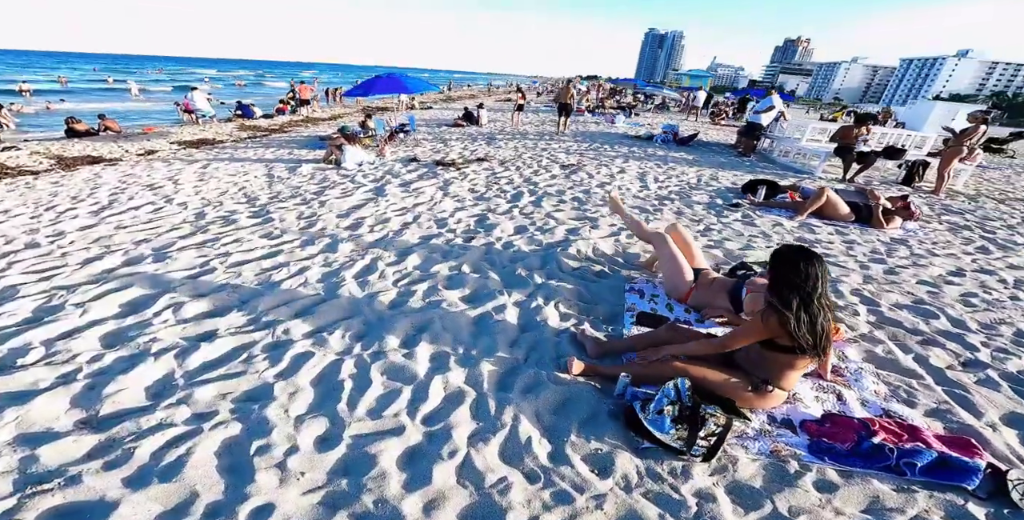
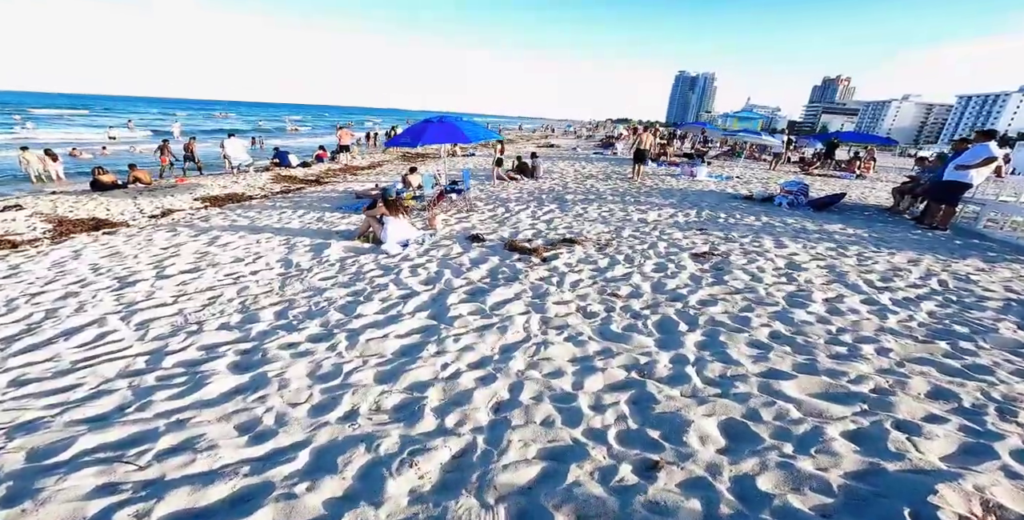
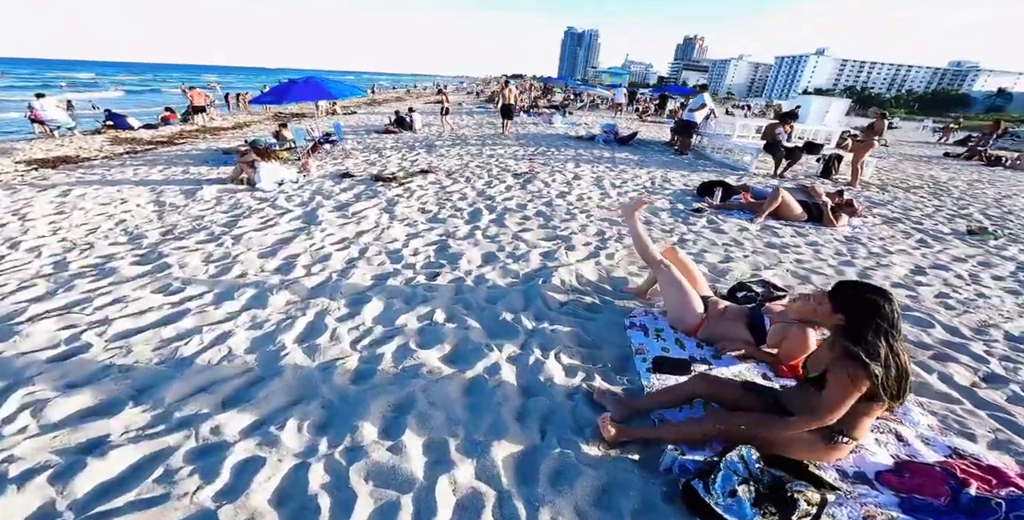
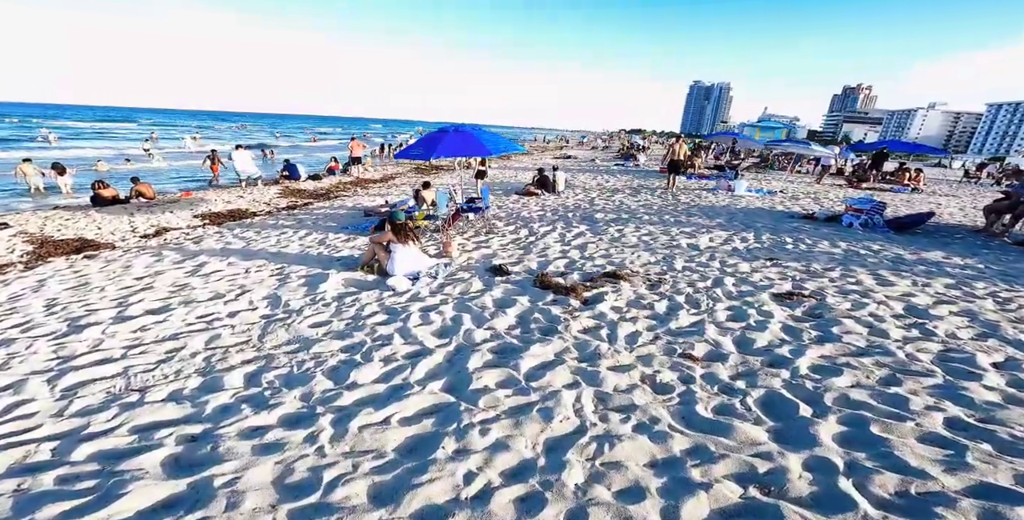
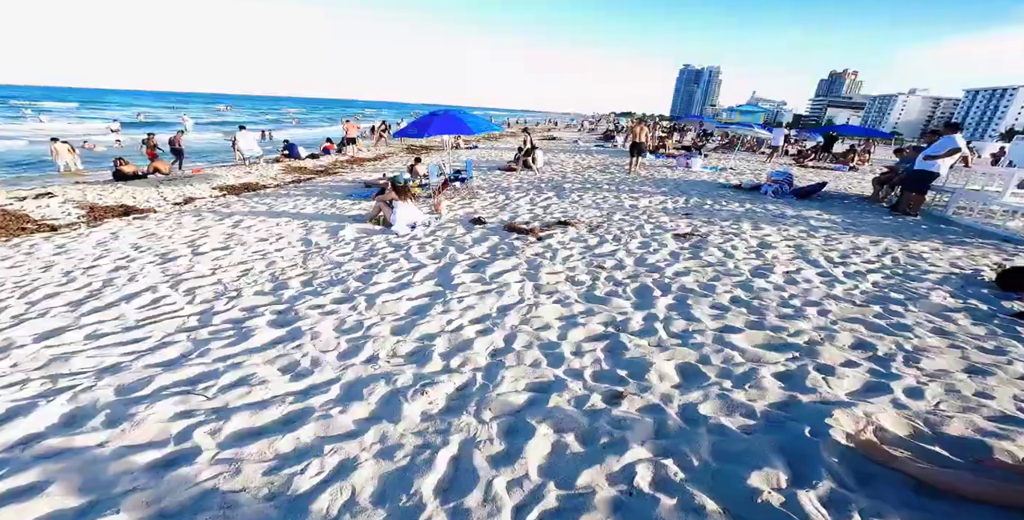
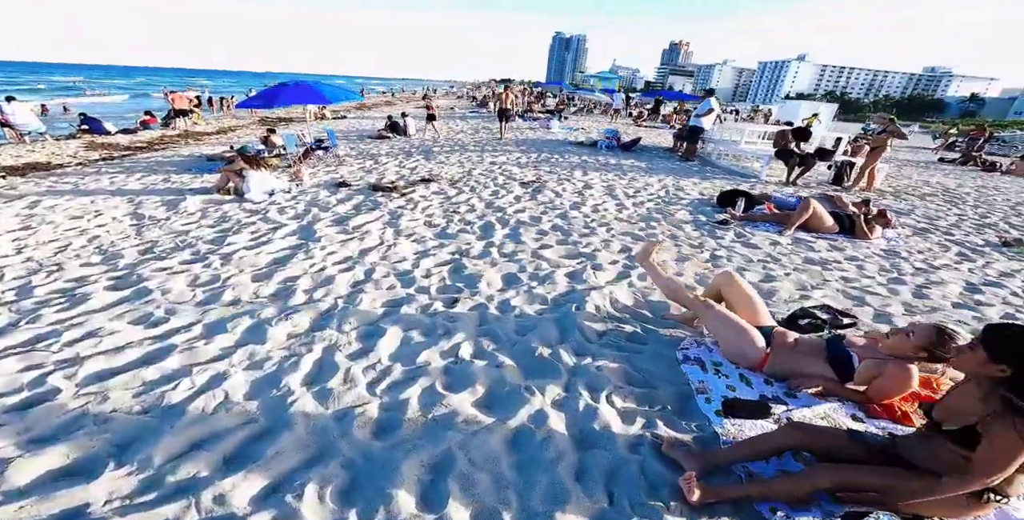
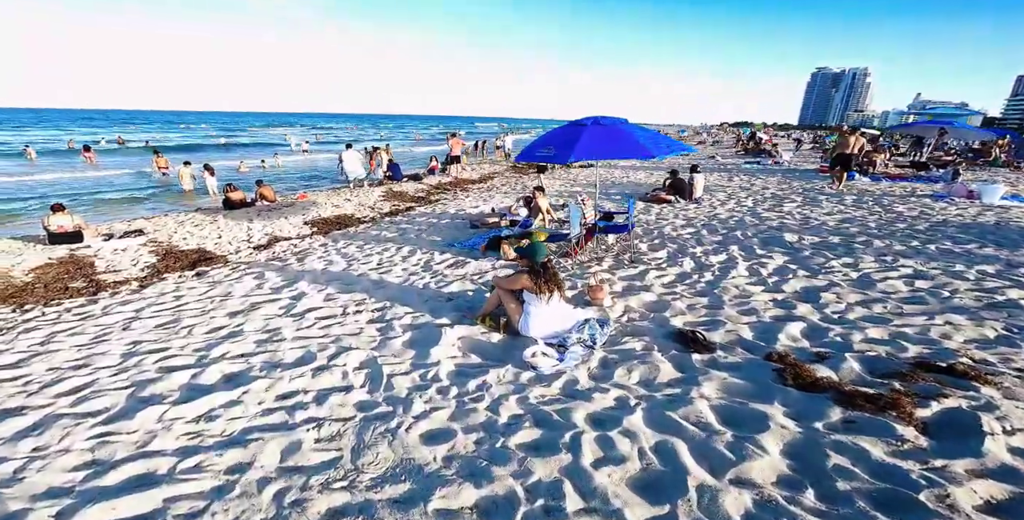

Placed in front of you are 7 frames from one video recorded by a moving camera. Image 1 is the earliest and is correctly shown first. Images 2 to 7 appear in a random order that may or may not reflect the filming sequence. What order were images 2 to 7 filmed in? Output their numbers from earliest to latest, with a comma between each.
3, 6, 5, 2, 4, 7
